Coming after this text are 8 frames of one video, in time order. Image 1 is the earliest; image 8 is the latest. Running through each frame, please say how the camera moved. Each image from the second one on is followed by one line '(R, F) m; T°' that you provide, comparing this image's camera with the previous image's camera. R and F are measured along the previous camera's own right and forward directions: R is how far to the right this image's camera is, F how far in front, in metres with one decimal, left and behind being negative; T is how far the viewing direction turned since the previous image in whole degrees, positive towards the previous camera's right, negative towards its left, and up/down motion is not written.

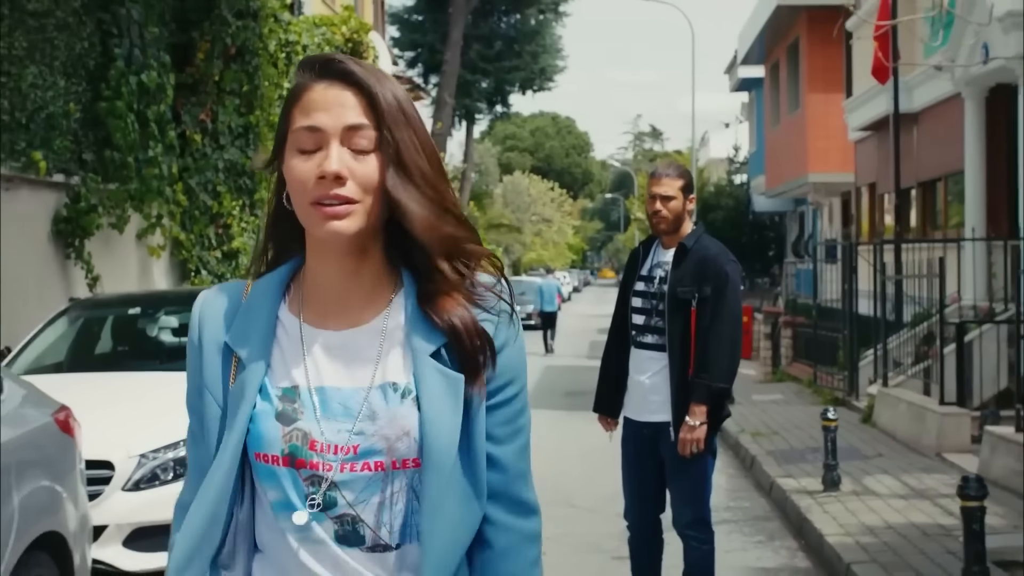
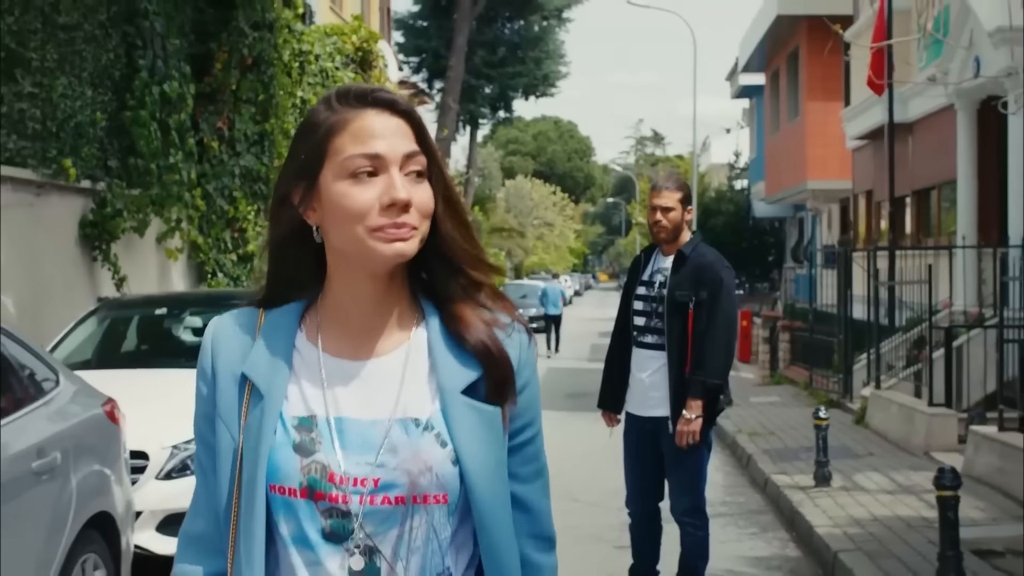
(0.0, -0.4) m; 0°
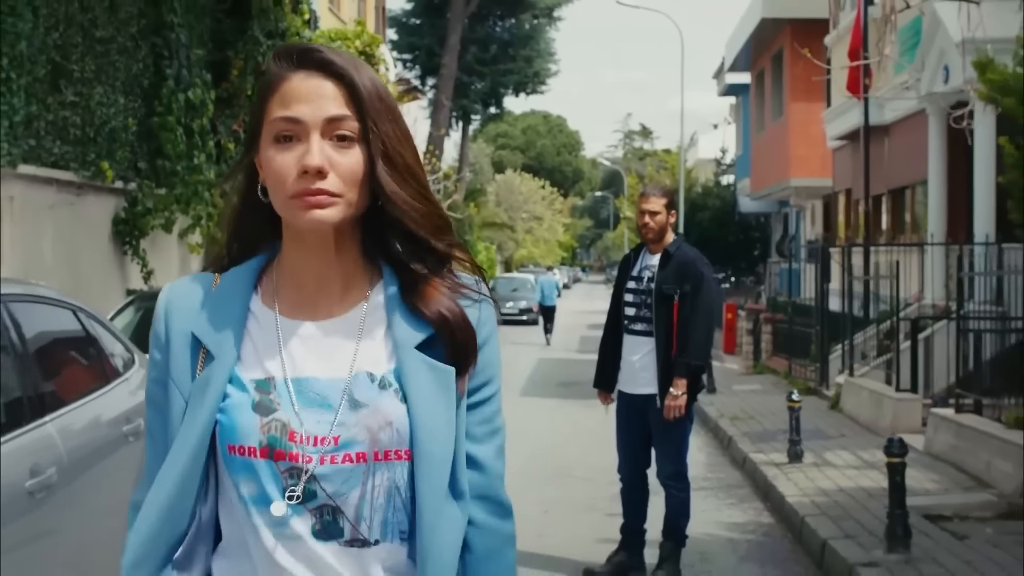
(-0.1, -0.8) m; 0°
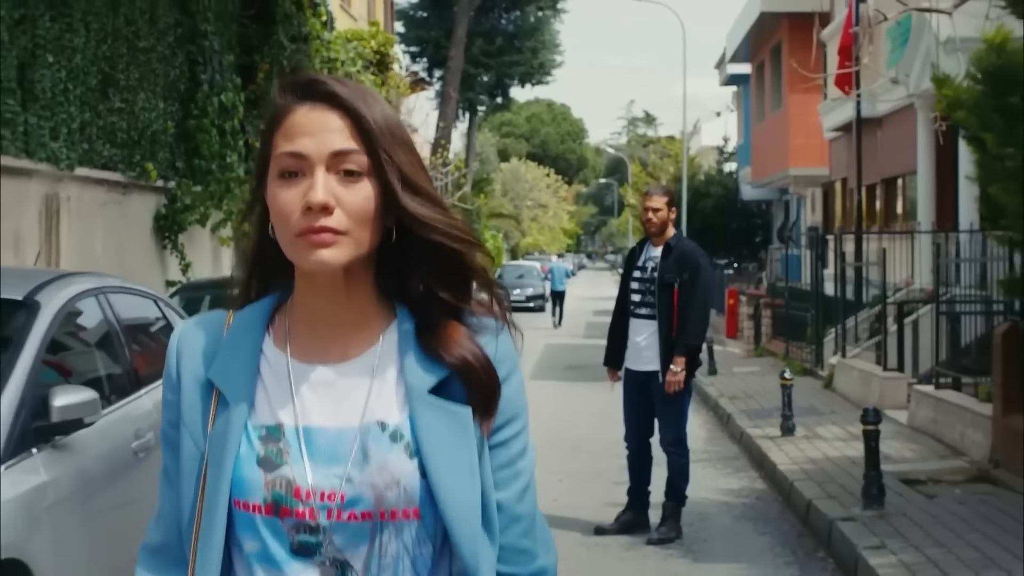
(-0.1, -0.8) m; 0°
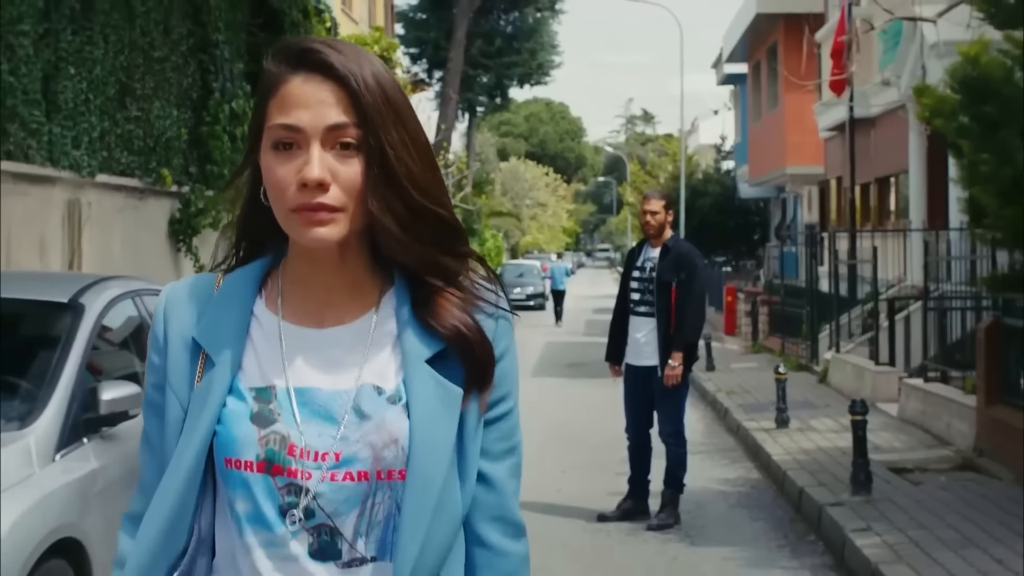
(0.0, -0.4) m; 0°
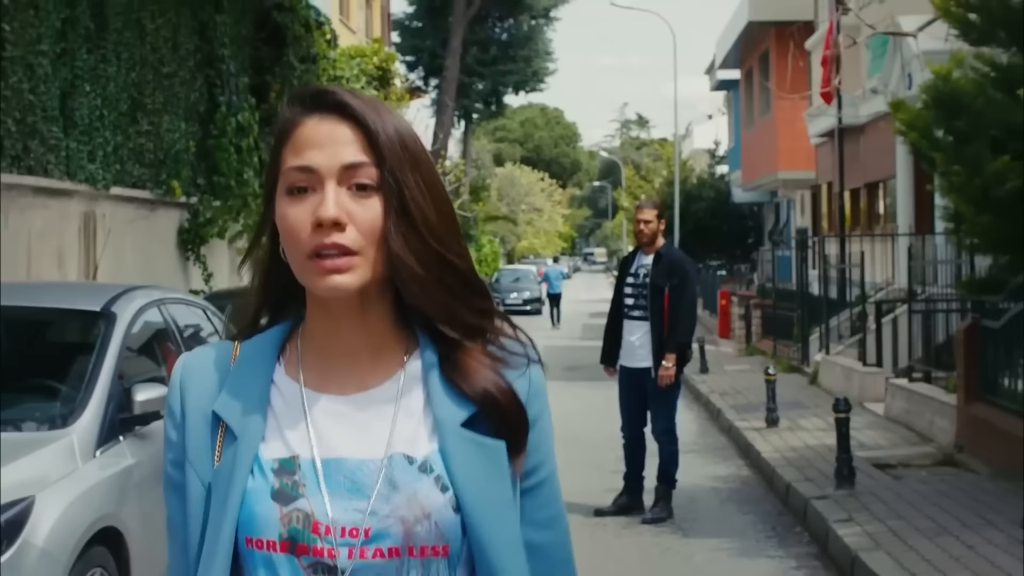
(0.0, -0.4) m; 0°
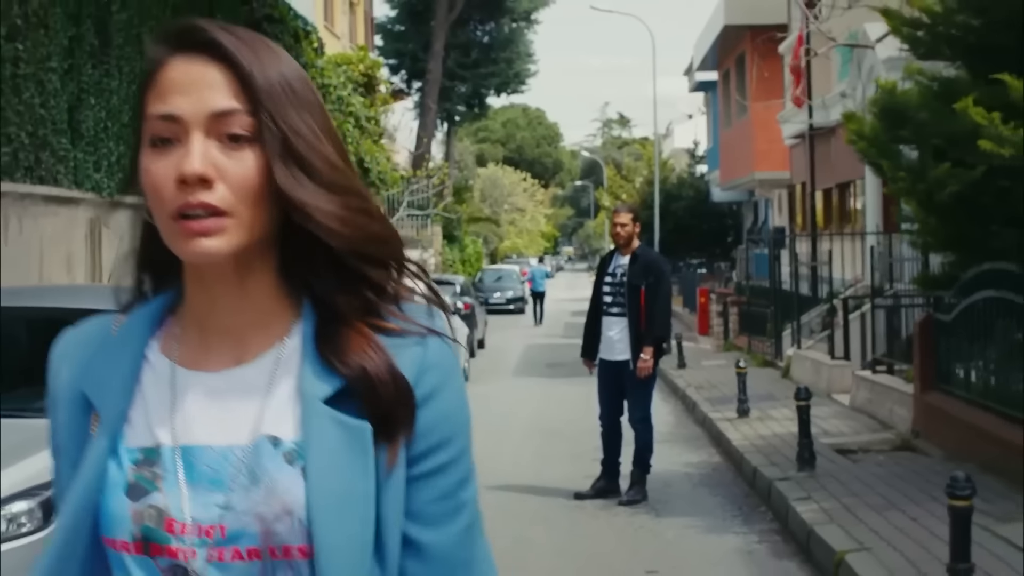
(0.0, -0.6) m; +1°
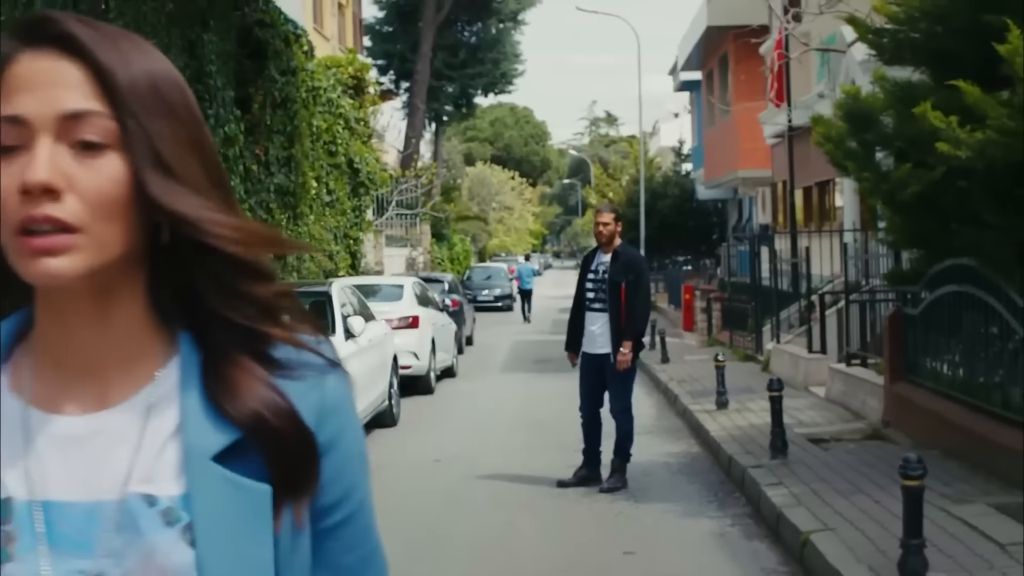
(0.0, -0.4) m; 0°
